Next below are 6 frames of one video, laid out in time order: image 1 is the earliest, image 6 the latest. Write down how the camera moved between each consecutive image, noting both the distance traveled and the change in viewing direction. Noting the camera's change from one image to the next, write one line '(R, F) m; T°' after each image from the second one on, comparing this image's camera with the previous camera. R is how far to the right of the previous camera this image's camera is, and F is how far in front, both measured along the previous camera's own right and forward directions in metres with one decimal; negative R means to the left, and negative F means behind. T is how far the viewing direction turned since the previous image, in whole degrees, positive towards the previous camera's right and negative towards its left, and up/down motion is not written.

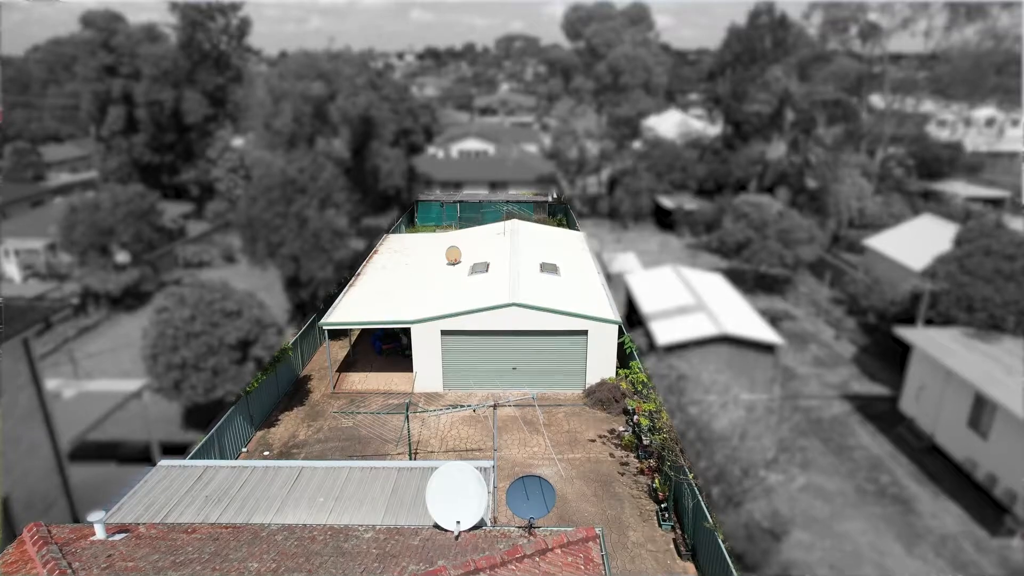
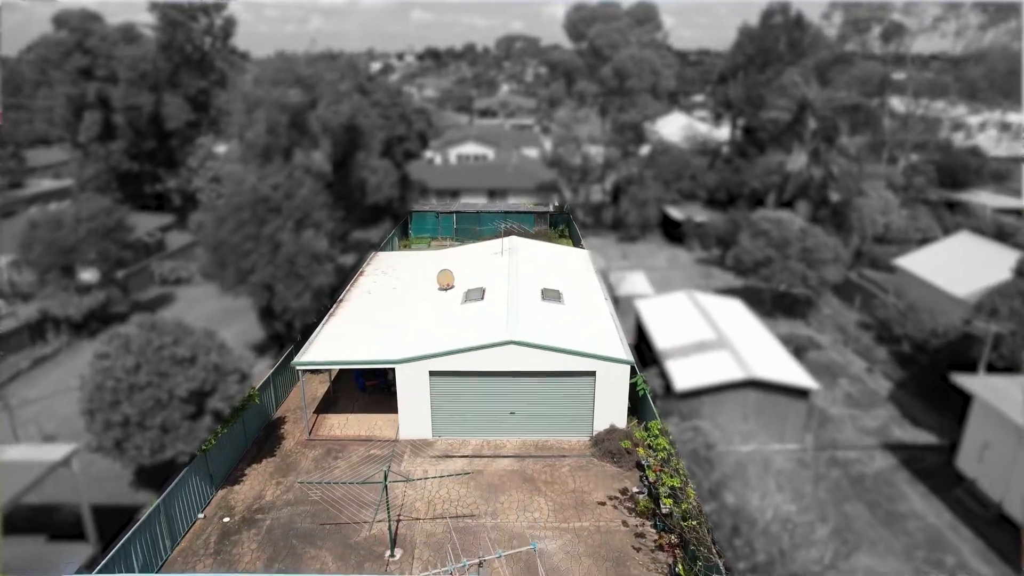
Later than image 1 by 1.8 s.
(0.0, +0.5) m; 0°
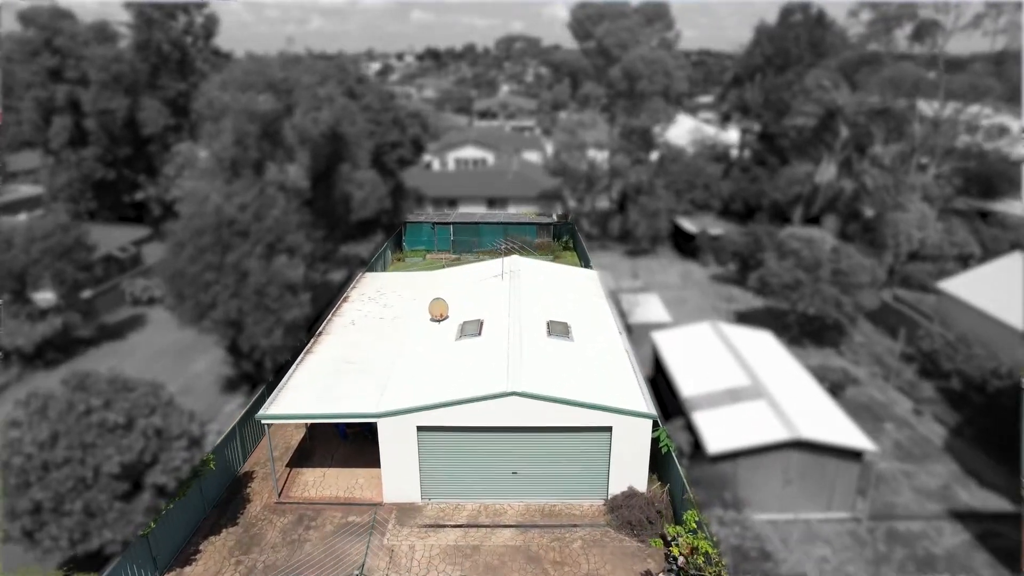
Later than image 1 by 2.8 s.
(0.0, +0.6) m; 0°
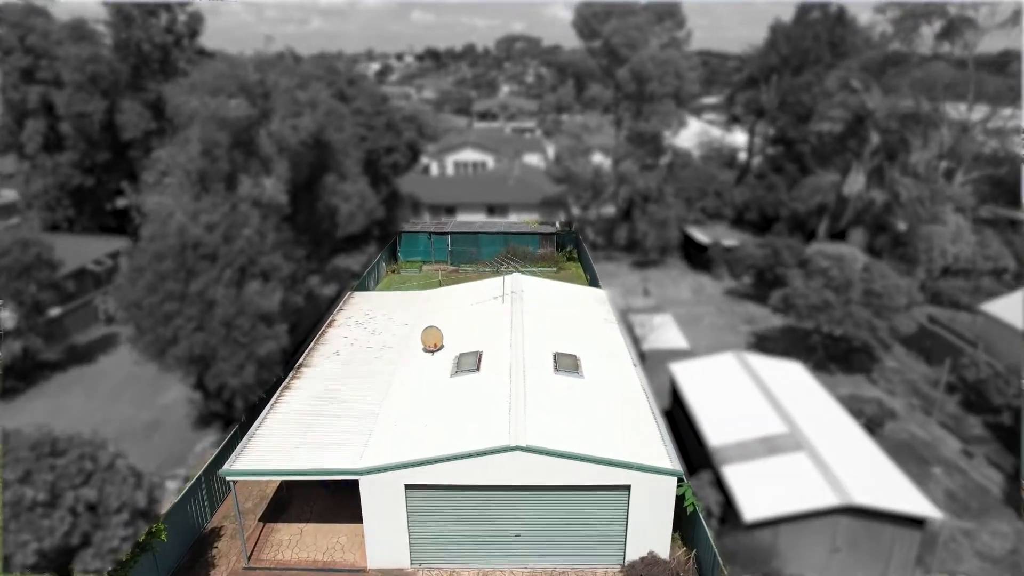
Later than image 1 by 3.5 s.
(0.0, +0.5) m; 0°
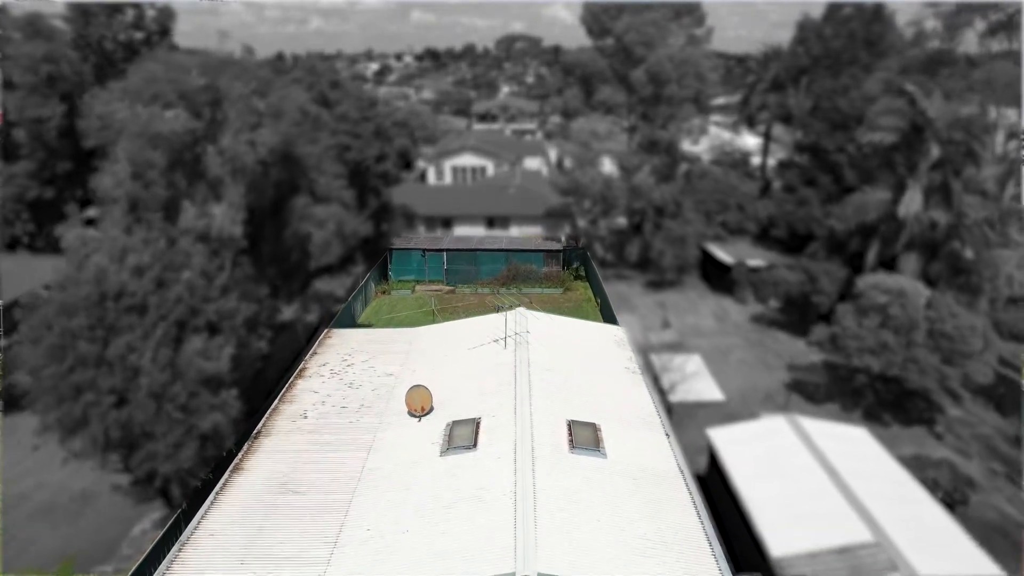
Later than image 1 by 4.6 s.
(0.0, +0.8) m; 0°
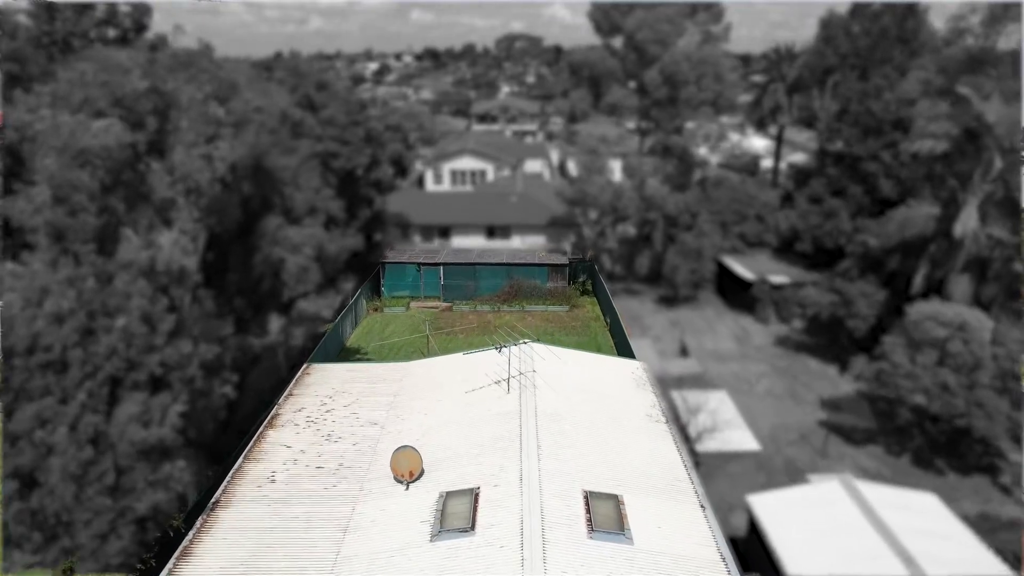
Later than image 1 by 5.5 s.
(0.0, +0.6) m; 0°
